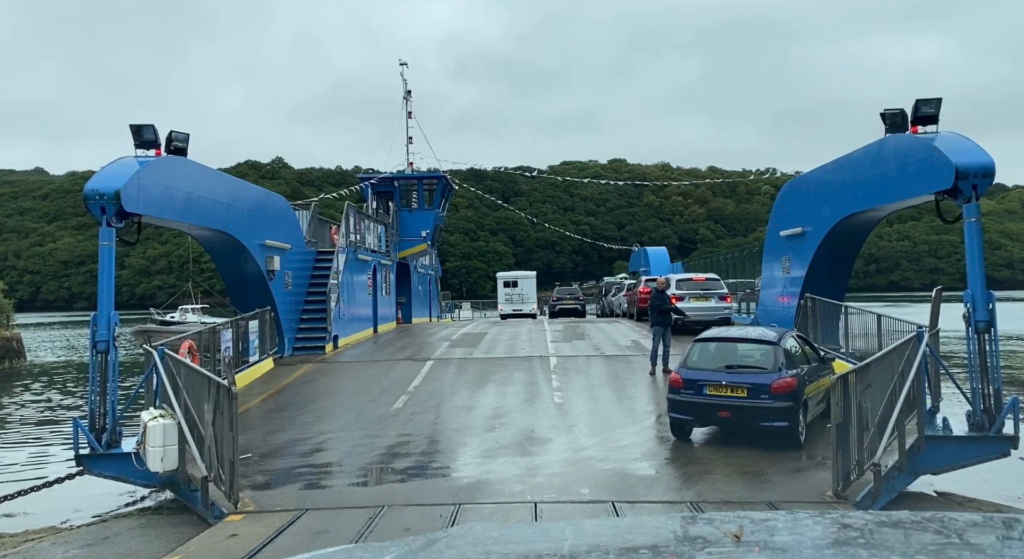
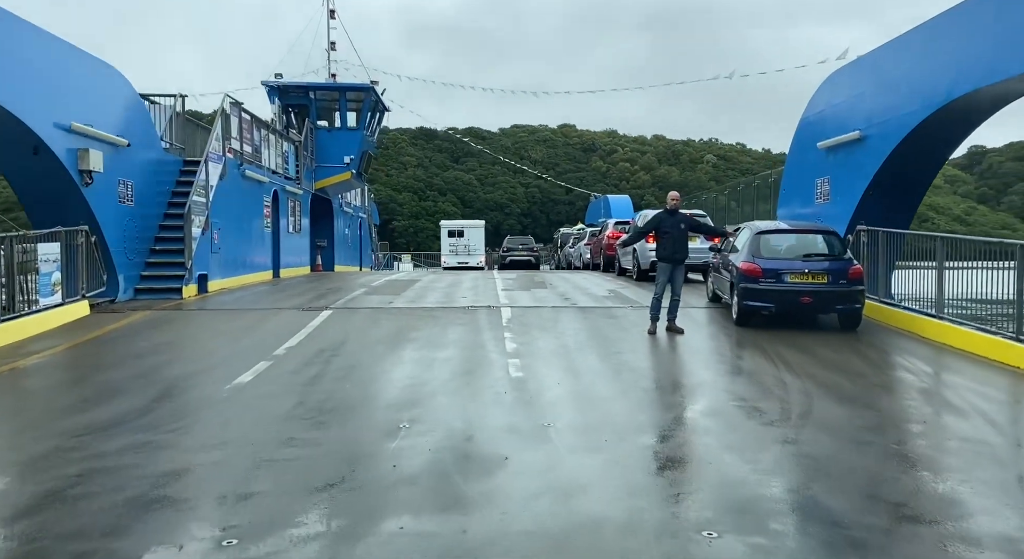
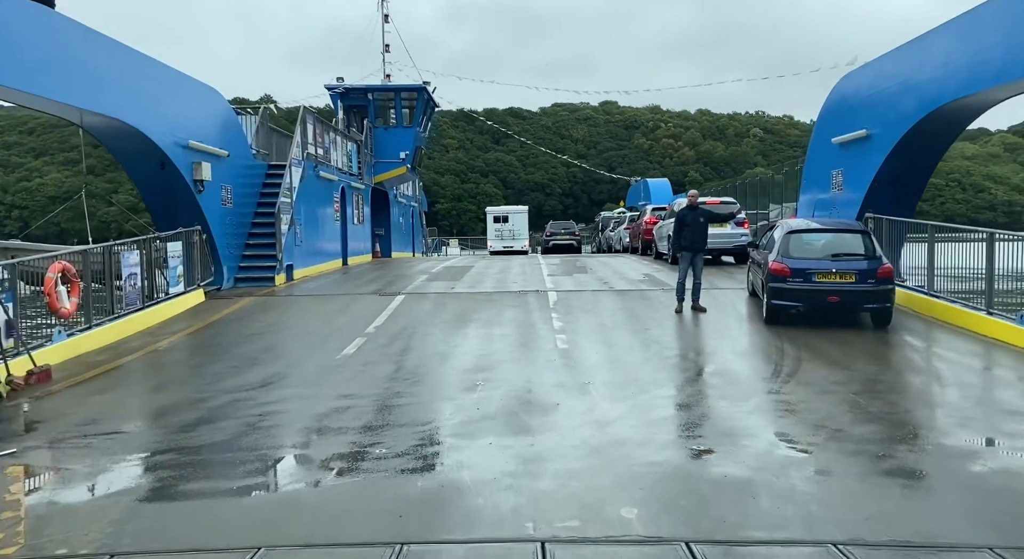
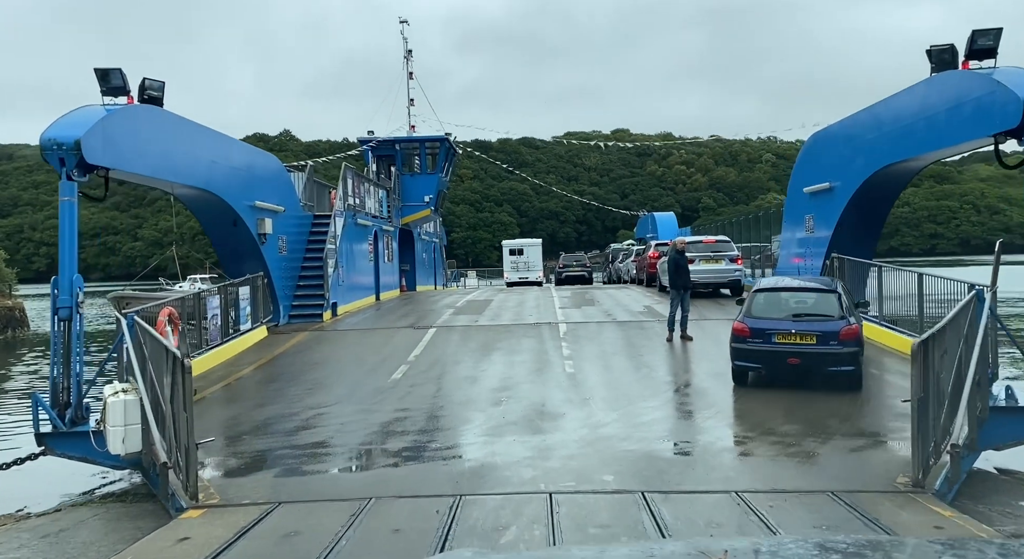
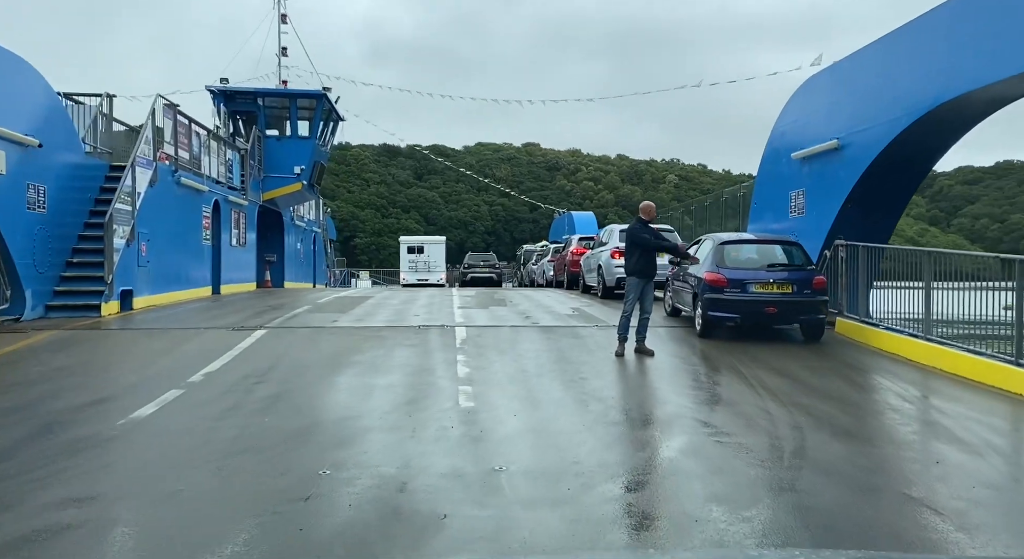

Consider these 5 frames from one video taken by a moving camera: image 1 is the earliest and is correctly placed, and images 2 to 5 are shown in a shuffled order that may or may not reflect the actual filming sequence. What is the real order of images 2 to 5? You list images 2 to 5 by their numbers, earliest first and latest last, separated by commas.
4, 3, 2, 5
